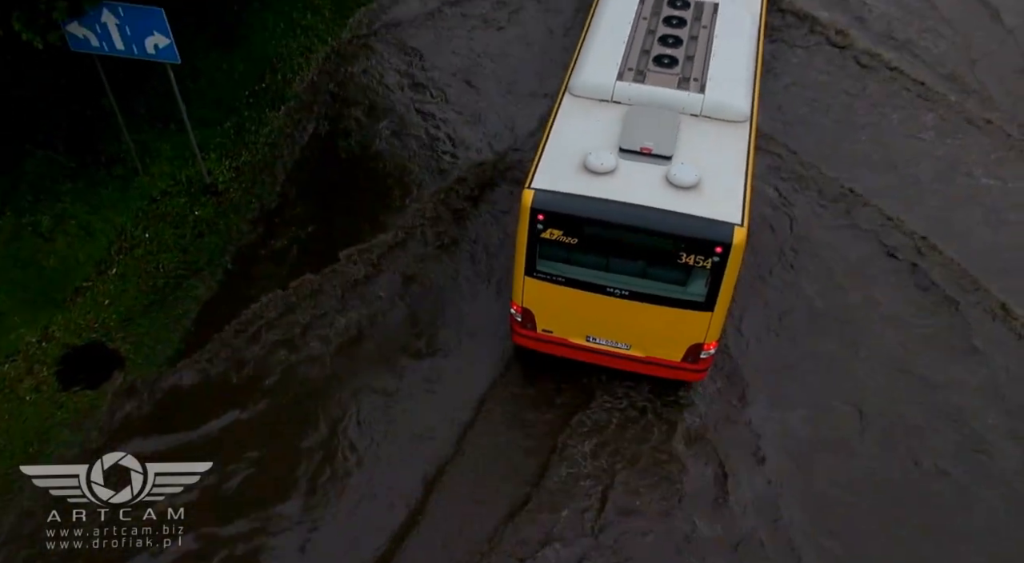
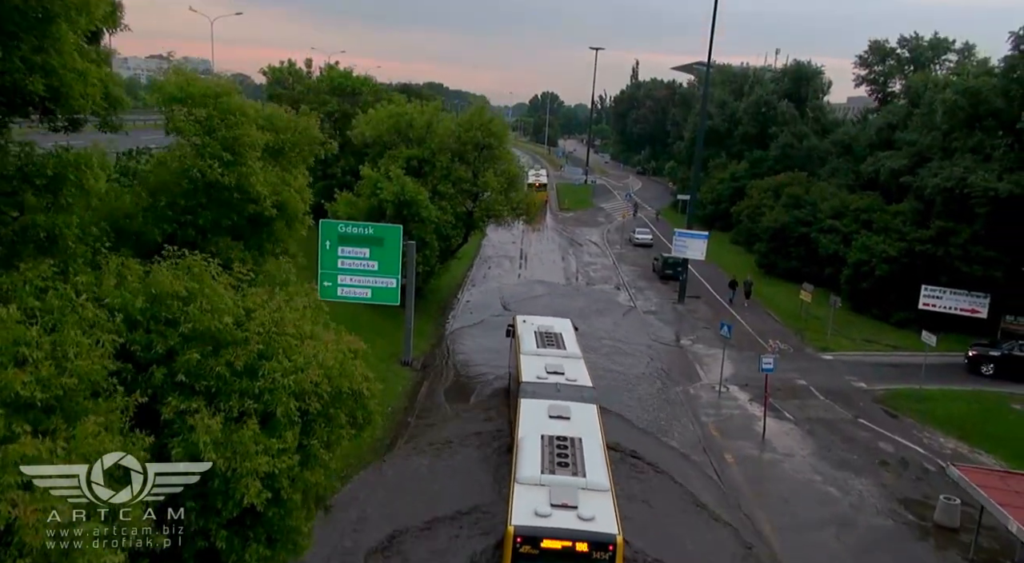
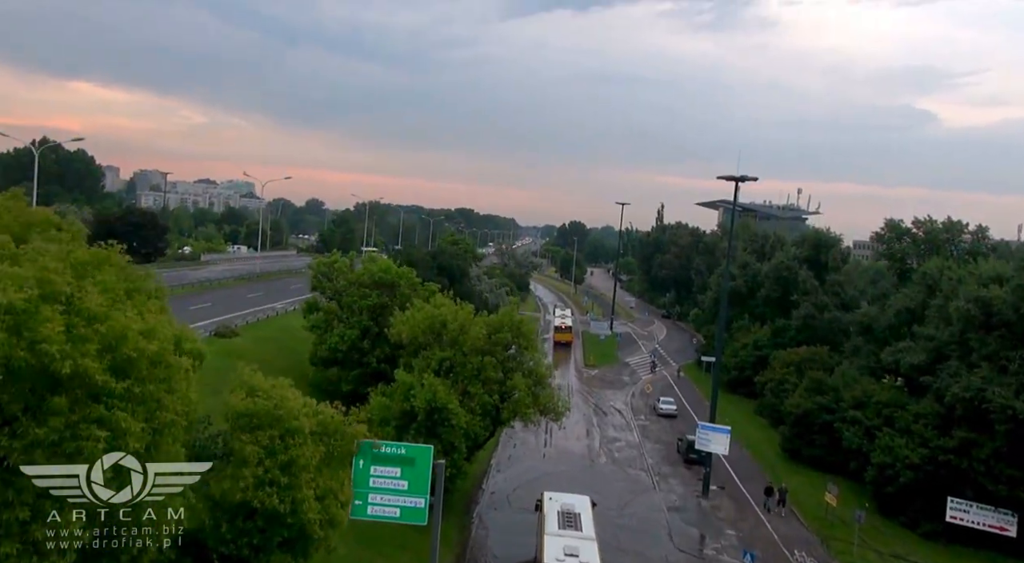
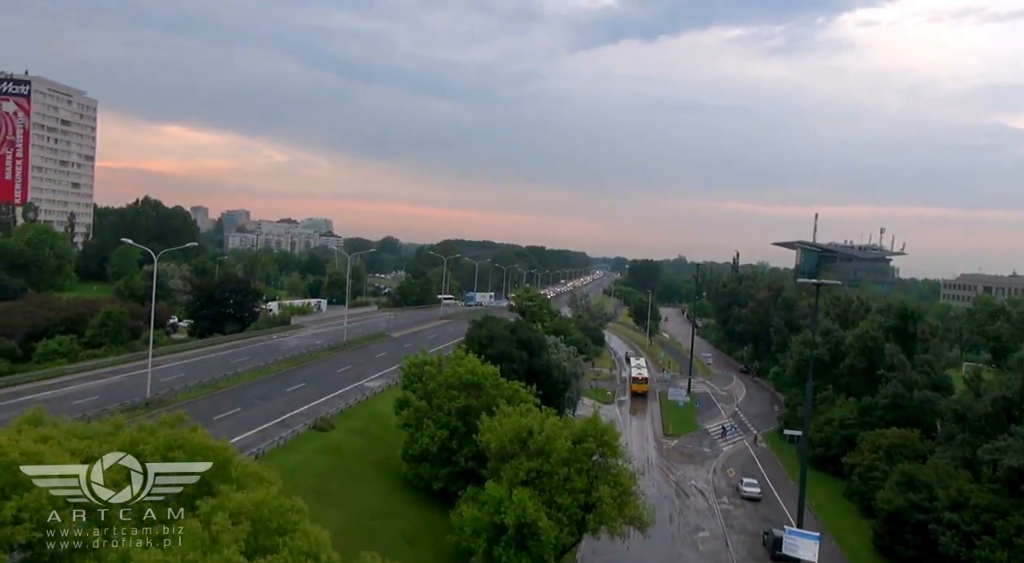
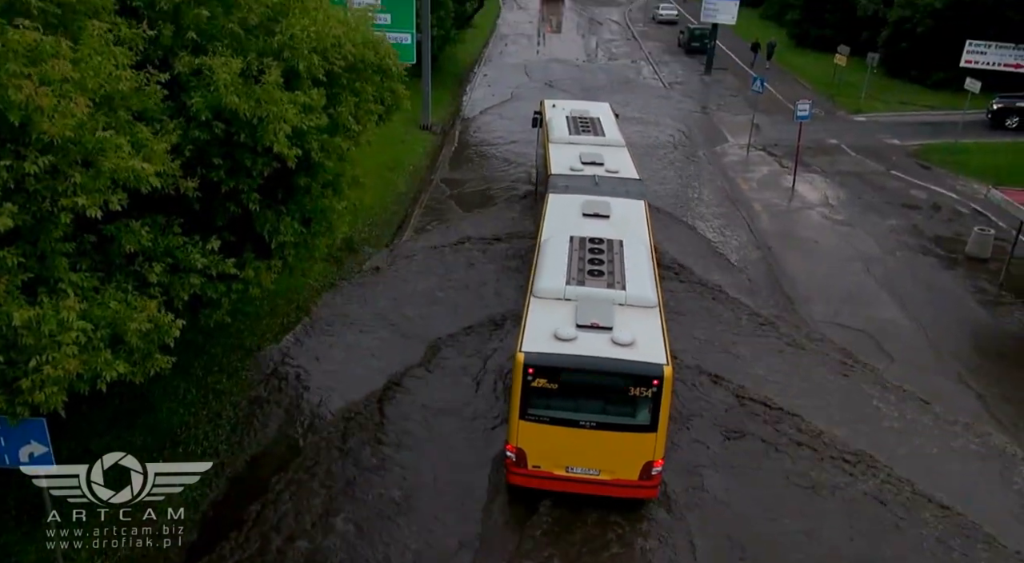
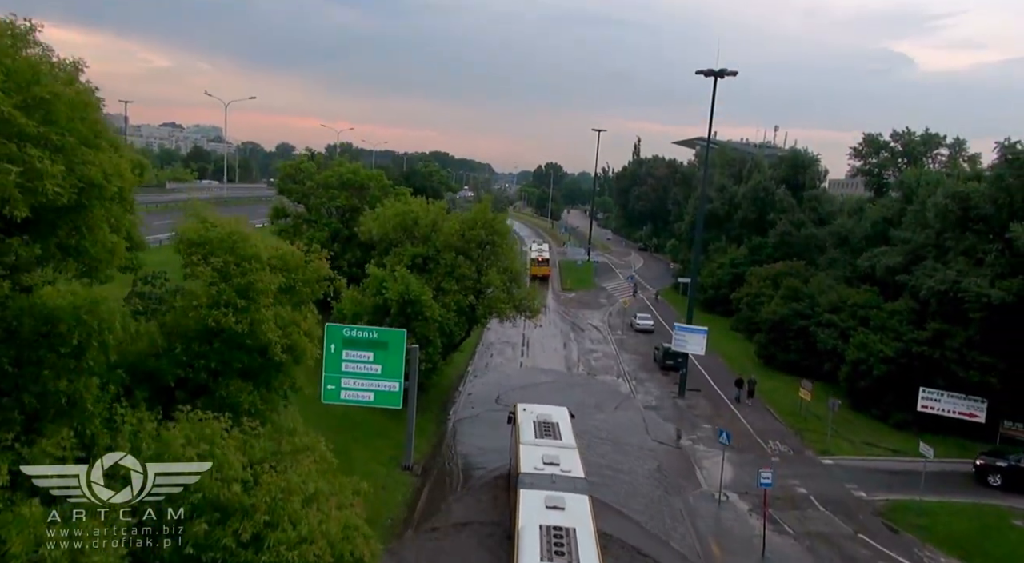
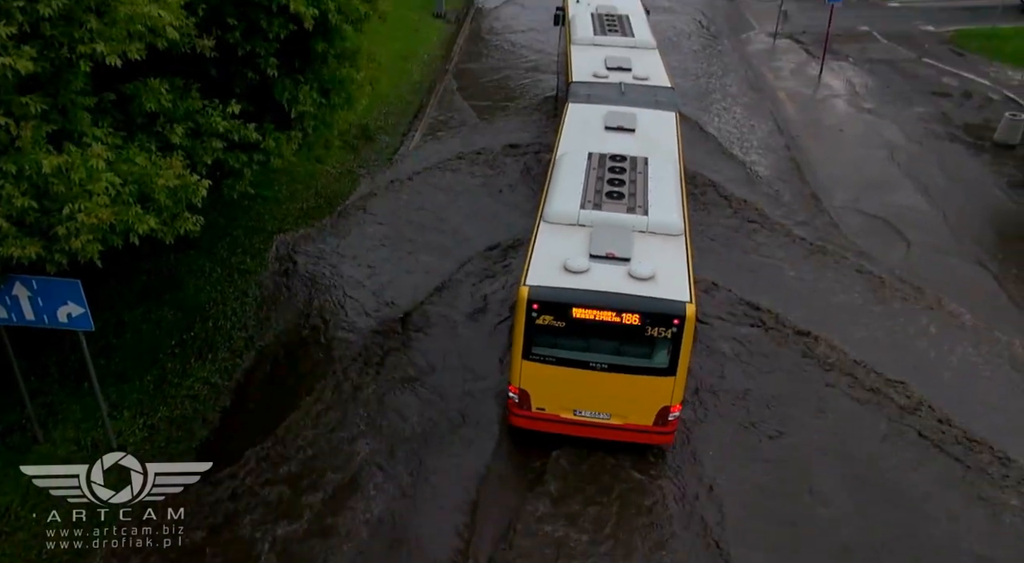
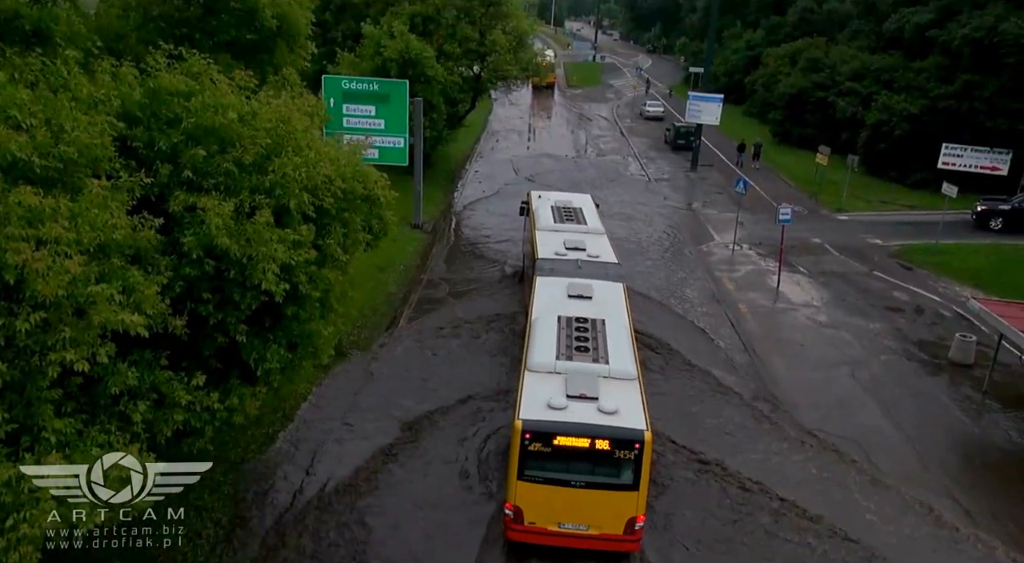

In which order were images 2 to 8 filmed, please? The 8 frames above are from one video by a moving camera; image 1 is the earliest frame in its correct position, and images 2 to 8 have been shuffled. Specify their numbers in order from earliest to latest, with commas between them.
7, 5, 8, 2, 6, 3, 4
